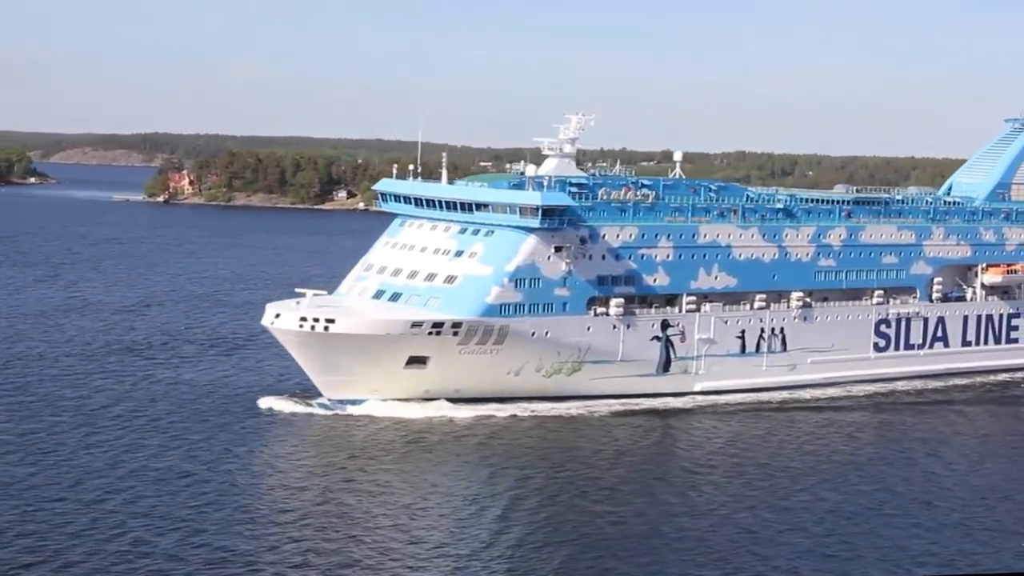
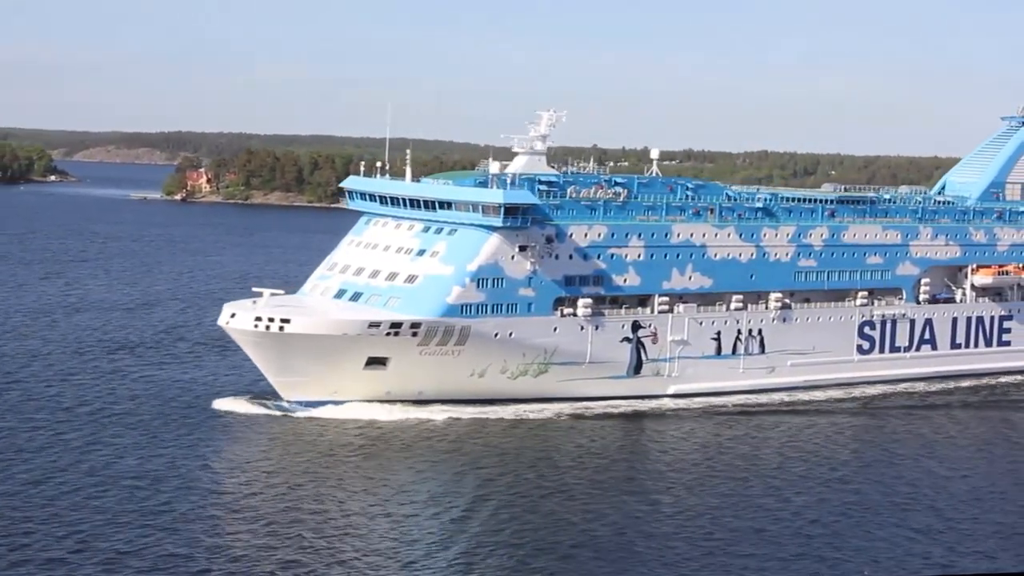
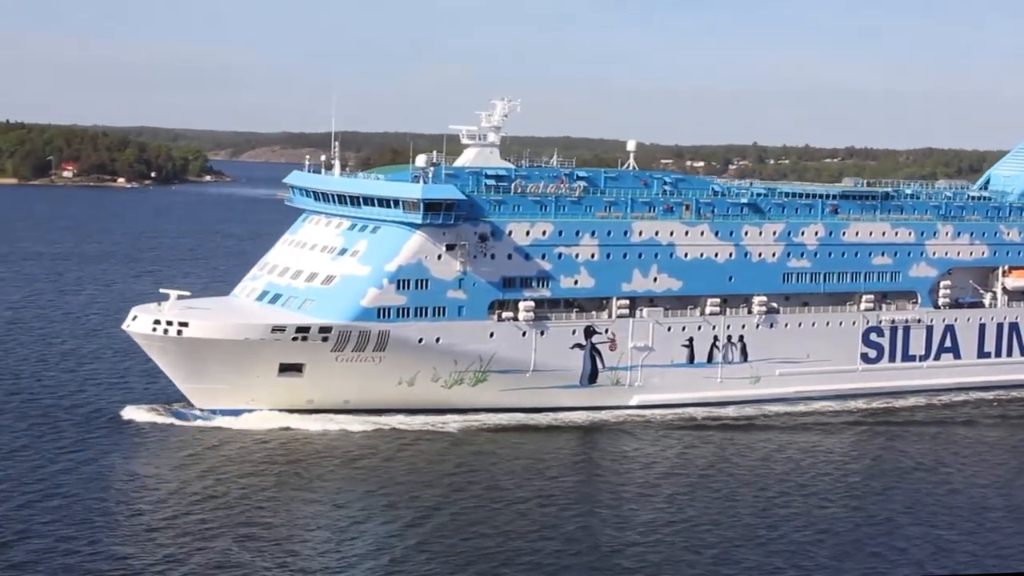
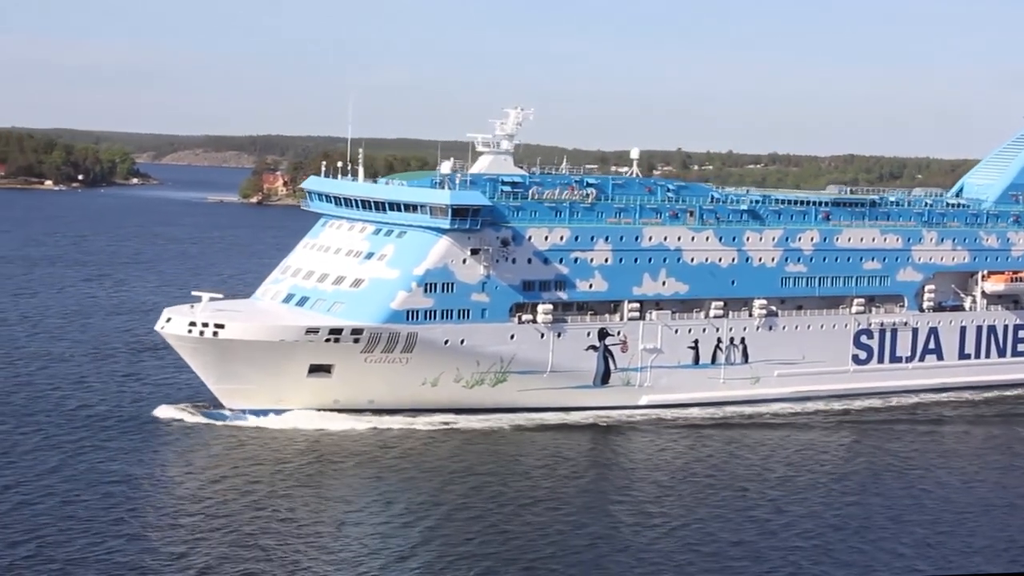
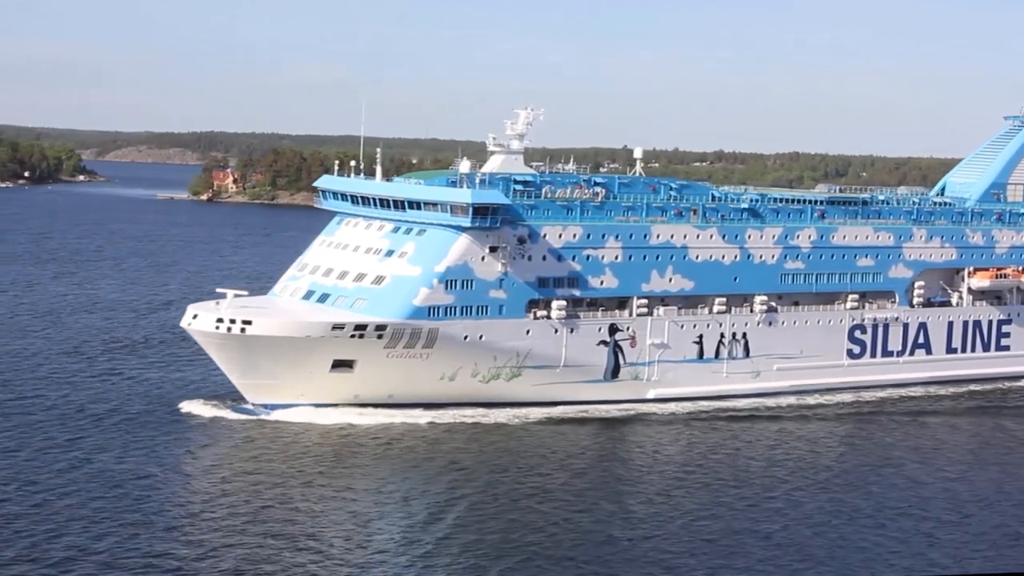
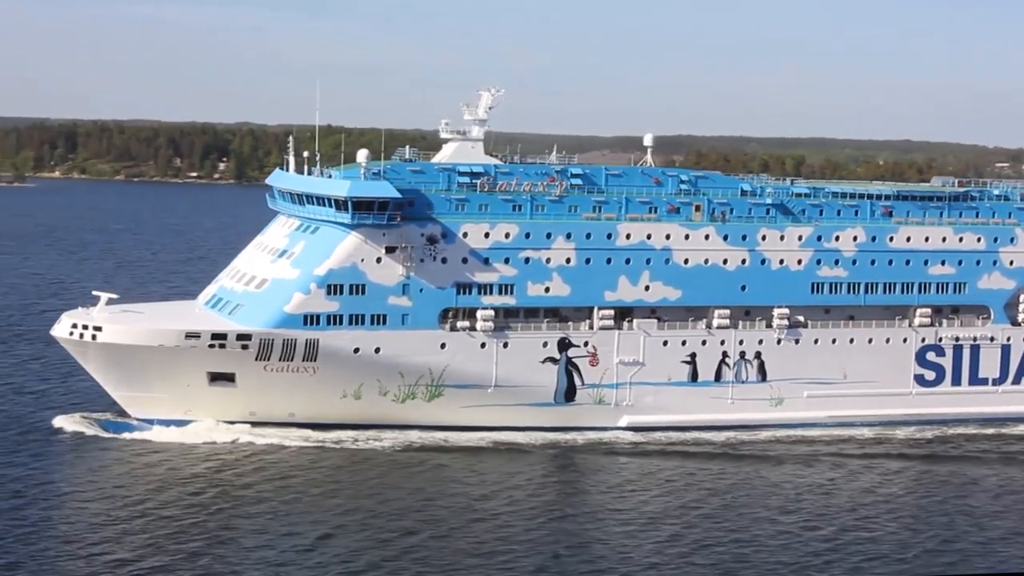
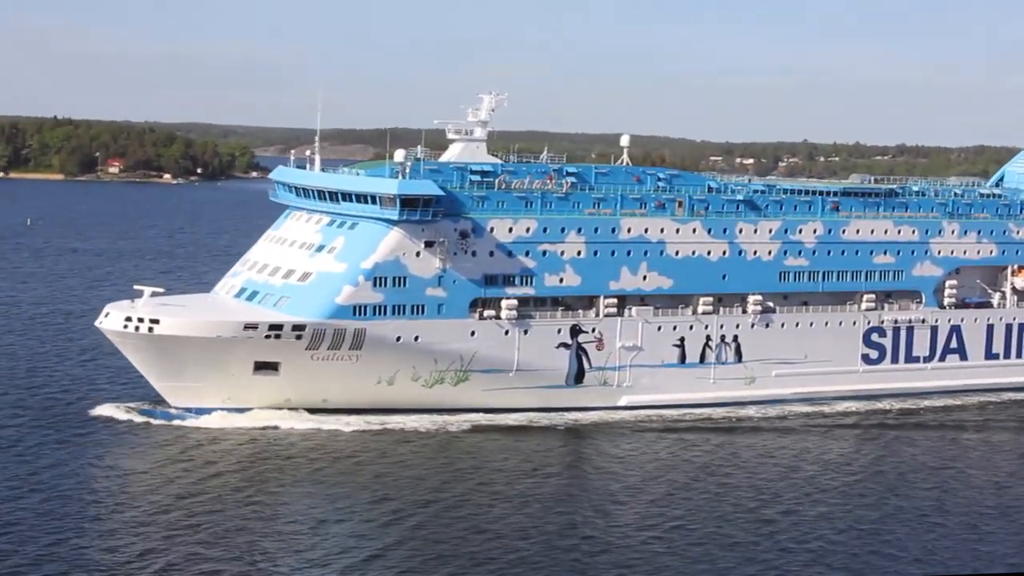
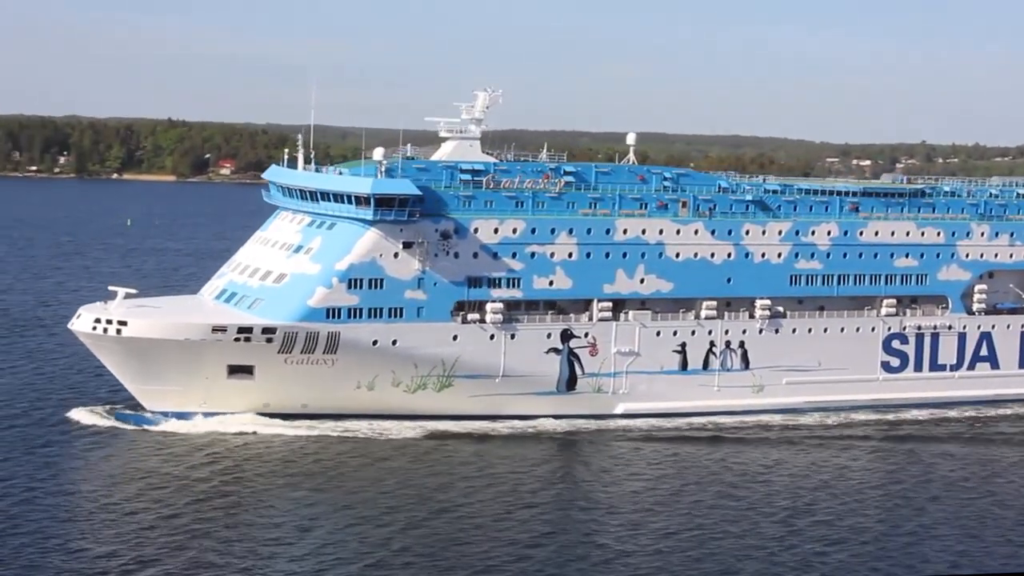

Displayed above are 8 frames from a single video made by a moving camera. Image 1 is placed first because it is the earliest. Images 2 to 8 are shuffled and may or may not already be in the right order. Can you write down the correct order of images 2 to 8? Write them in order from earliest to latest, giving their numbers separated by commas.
2, 5, 4, 3, 7, 8, 6
